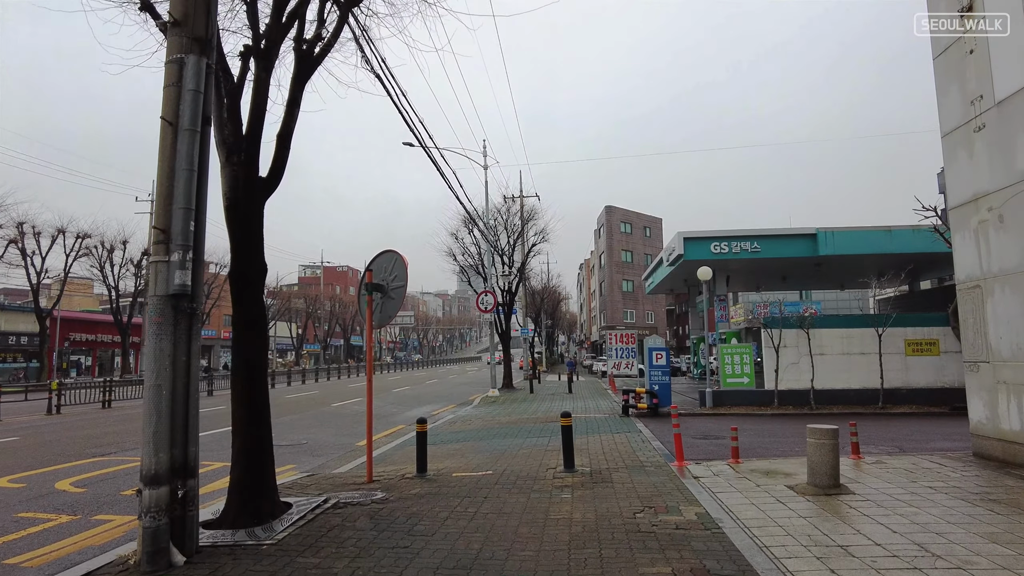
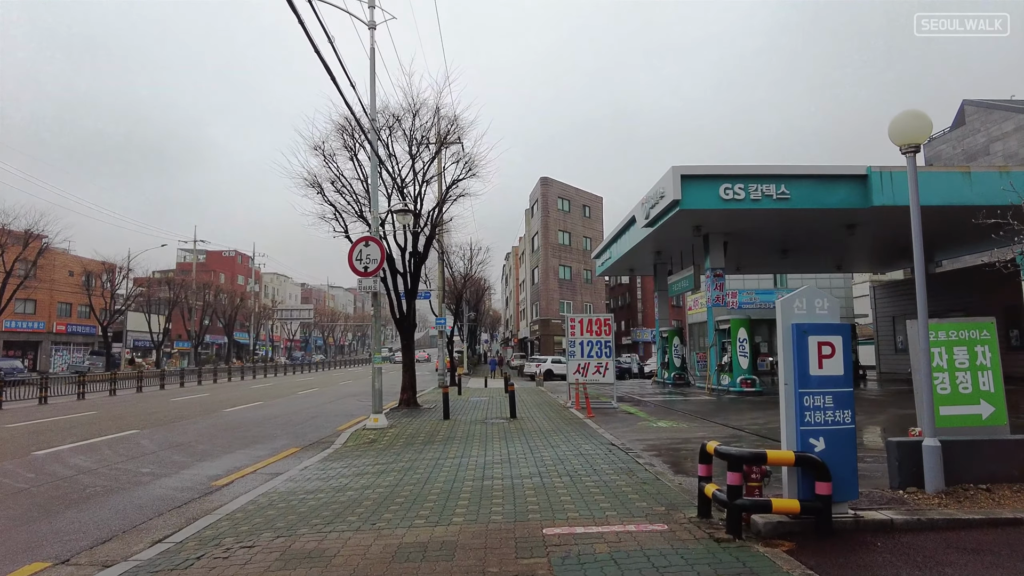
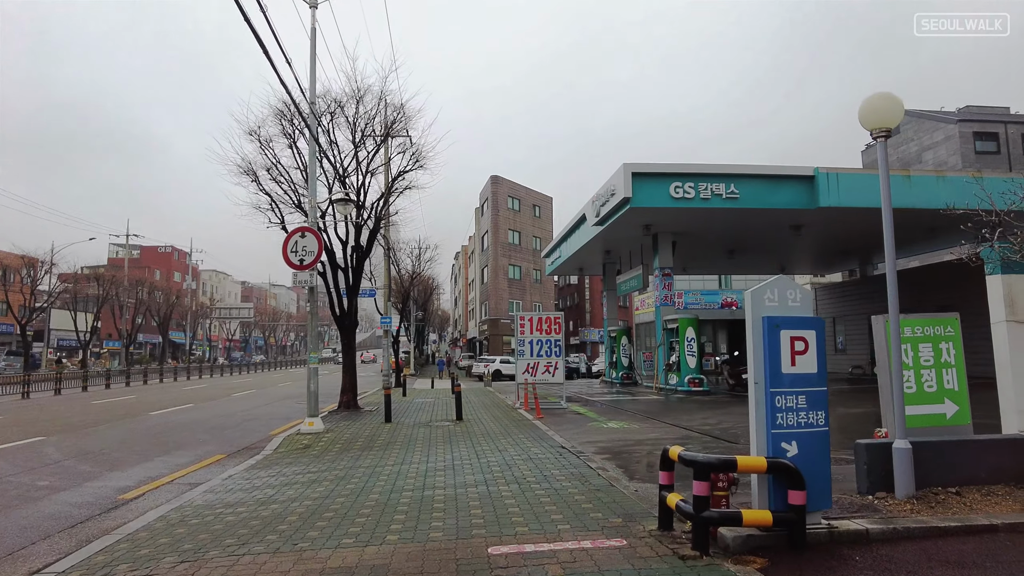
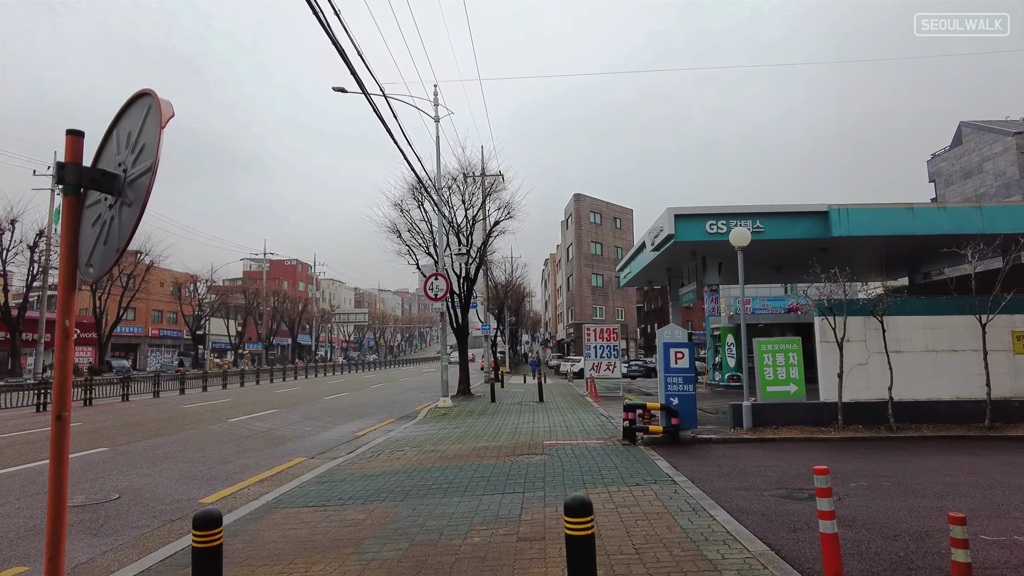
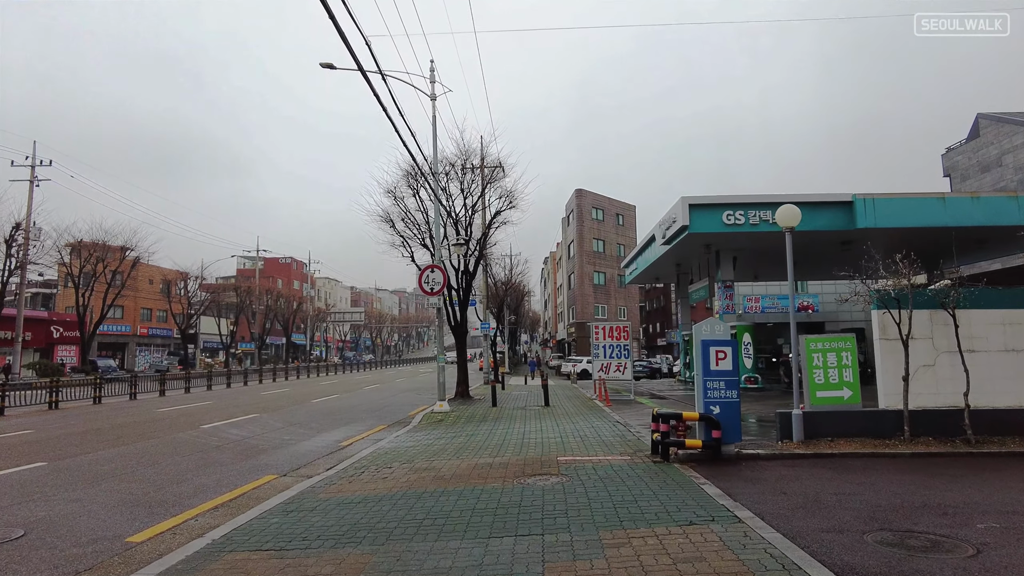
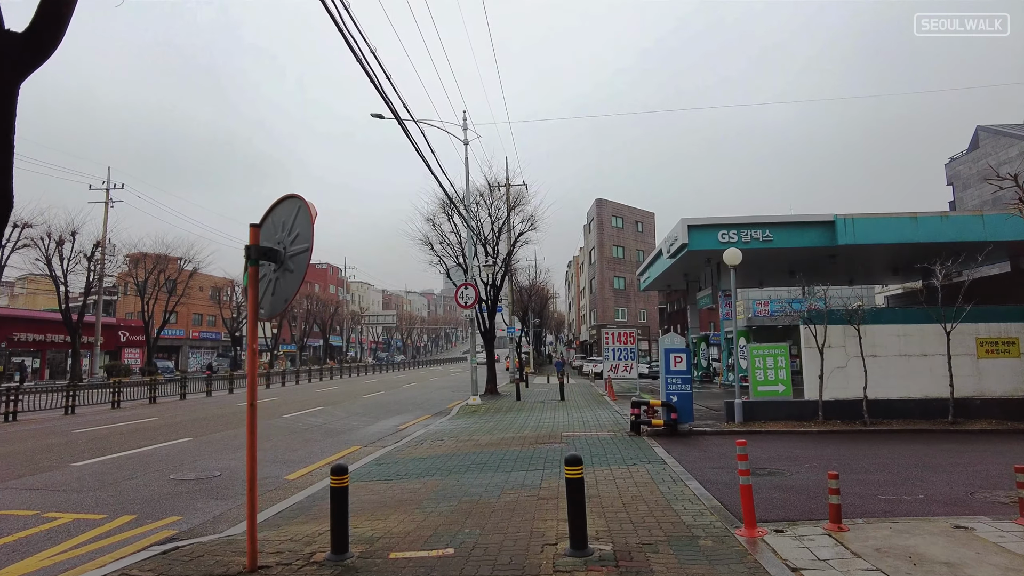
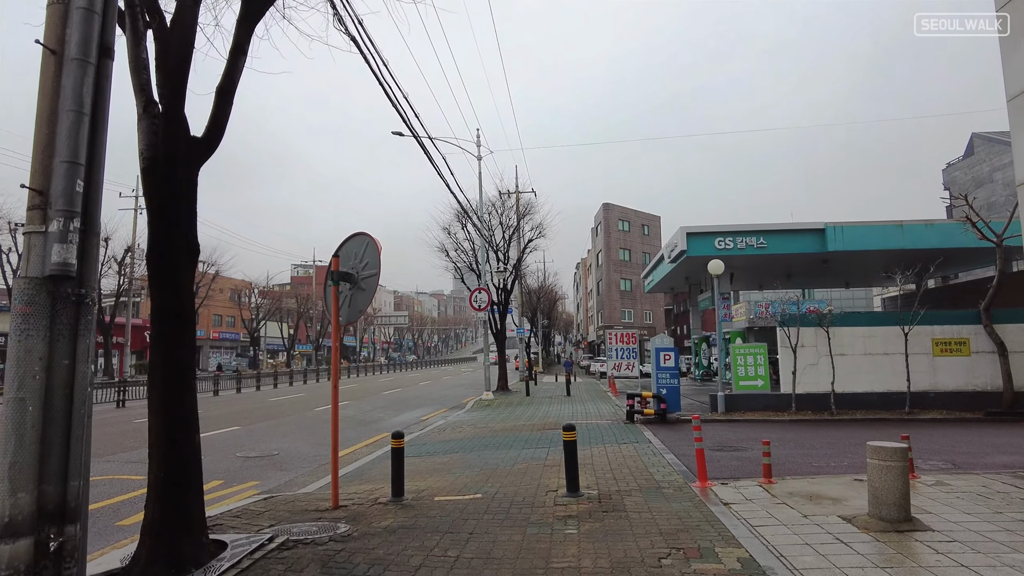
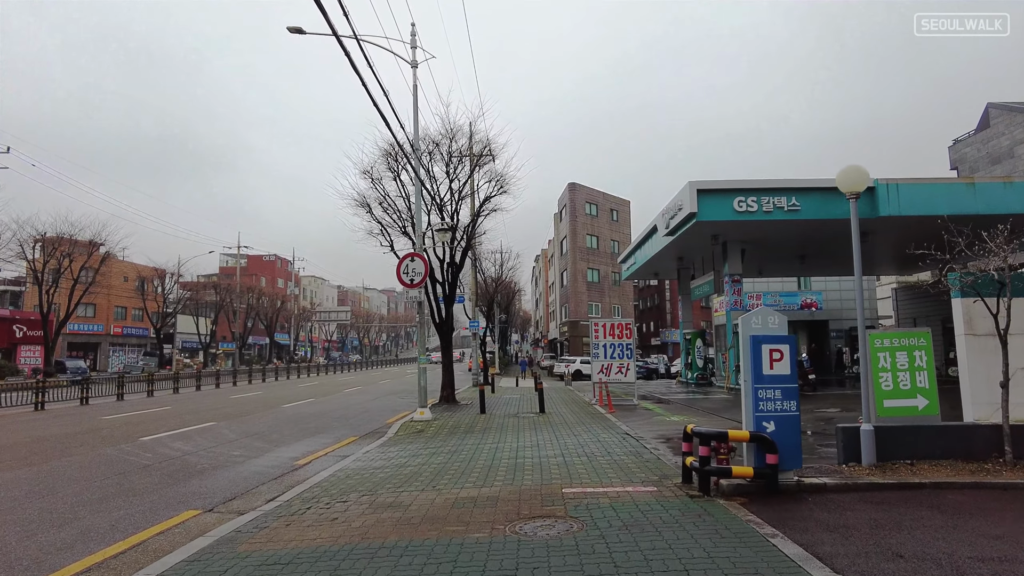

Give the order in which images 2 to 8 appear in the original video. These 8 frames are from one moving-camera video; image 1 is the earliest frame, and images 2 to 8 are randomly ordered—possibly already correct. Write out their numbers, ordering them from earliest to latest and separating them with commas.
7, 6, 4, 5, 8, 2, 3
